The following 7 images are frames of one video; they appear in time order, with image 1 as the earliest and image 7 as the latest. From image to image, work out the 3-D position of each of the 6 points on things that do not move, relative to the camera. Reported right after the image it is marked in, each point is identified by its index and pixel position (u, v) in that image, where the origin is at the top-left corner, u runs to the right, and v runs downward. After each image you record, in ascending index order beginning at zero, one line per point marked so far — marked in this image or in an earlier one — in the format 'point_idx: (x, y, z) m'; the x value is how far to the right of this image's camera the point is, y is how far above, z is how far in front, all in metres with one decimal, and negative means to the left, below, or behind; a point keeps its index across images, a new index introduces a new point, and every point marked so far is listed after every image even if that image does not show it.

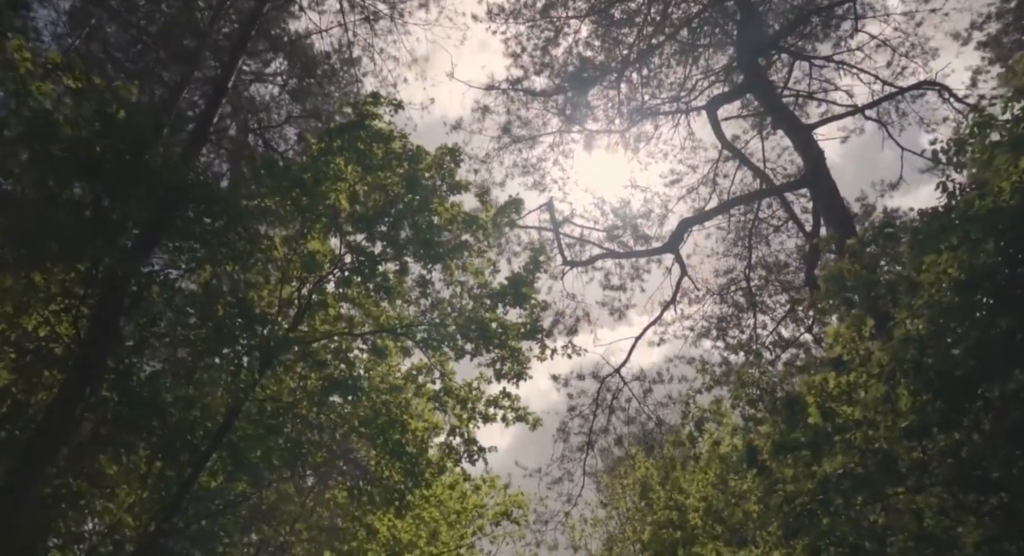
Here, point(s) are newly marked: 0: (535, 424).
0: (+0.3, -2.2, +11.1) m
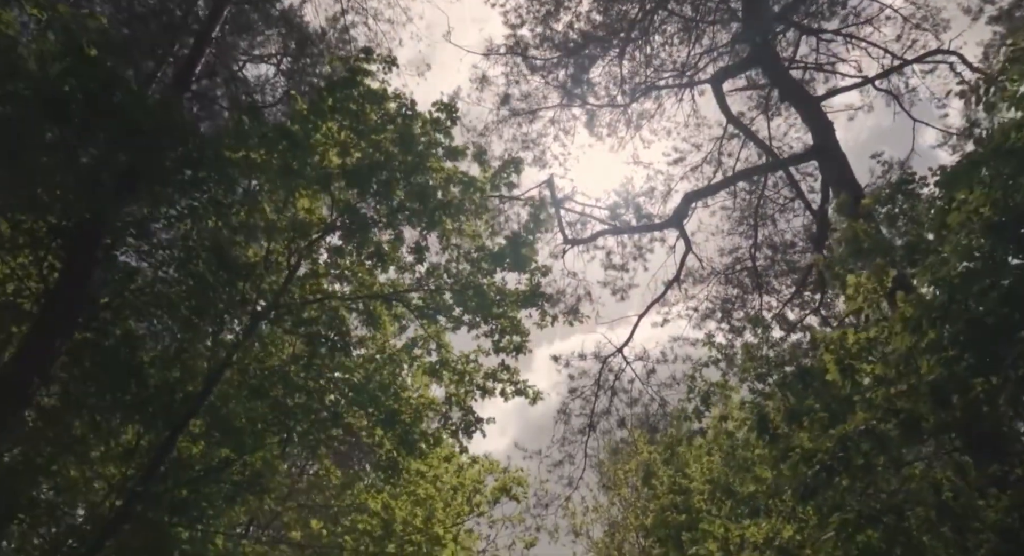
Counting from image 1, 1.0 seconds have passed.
0: (+0.3, -1.7, +10.7) m
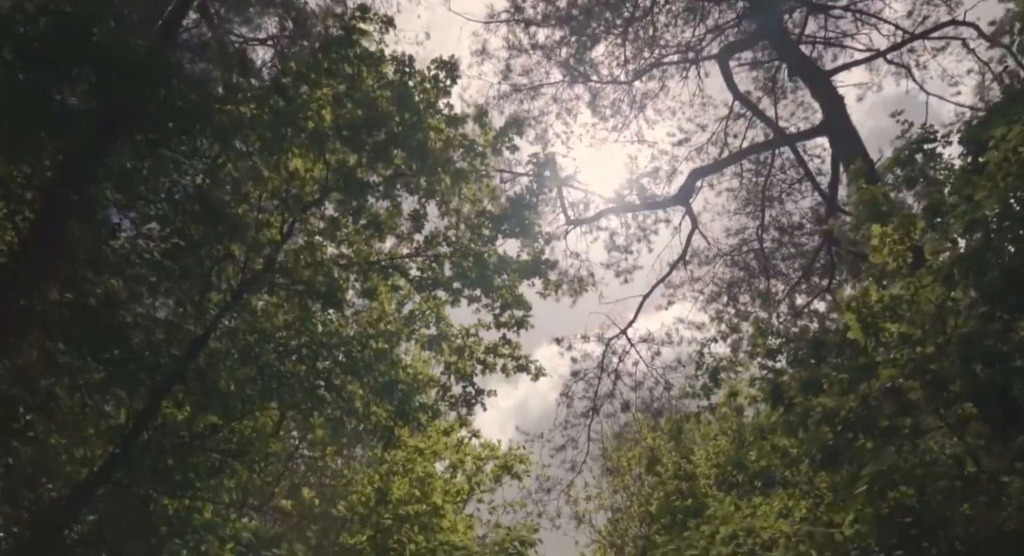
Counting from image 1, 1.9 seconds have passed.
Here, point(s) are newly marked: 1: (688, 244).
0: (+0.3, -1.3, +10.3) m
1: (+3.6, +0.7, +14.9) m
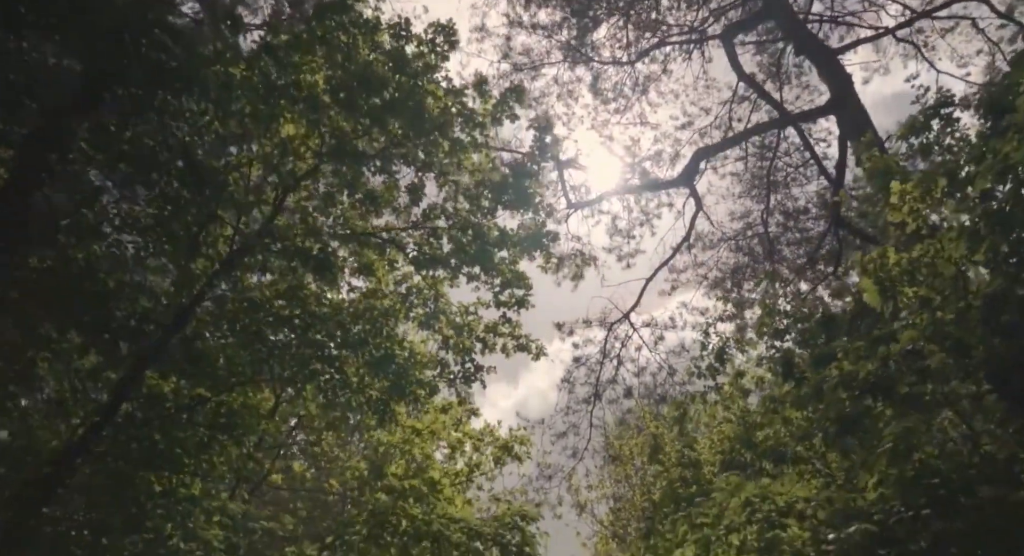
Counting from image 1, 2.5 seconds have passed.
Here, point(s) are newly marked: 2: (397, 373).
0: (+0.3, -1.0, +10.0) m
1: (+3.6, +1.0, +14.7) m
2: (-1.2, -1.0, +7.7) m
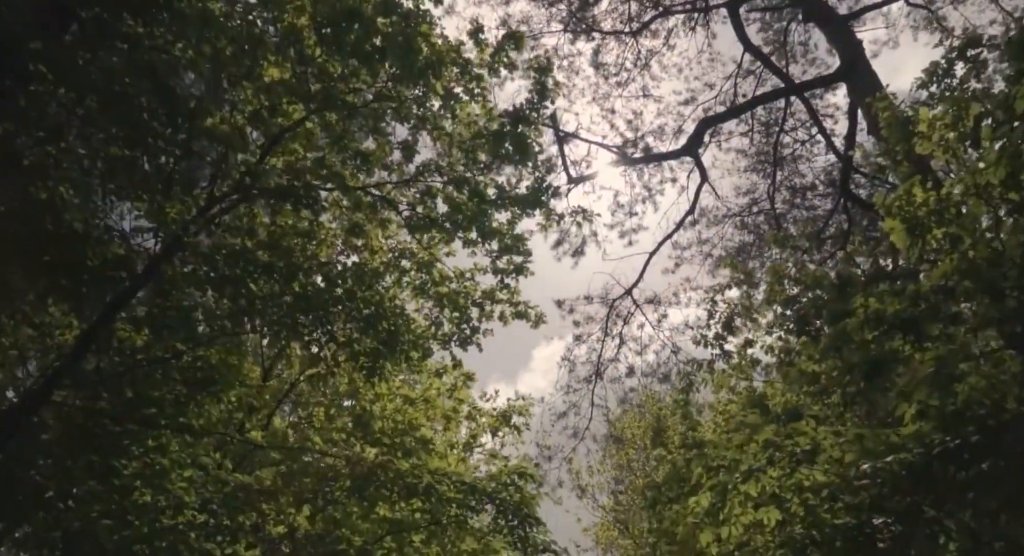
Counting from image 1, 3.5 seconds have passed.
0: (+0.3, -0.6, +9.6) m
1: (+3.6, +1.5, +14.2) m
2: (-1.2, -0.5, +7.3) m
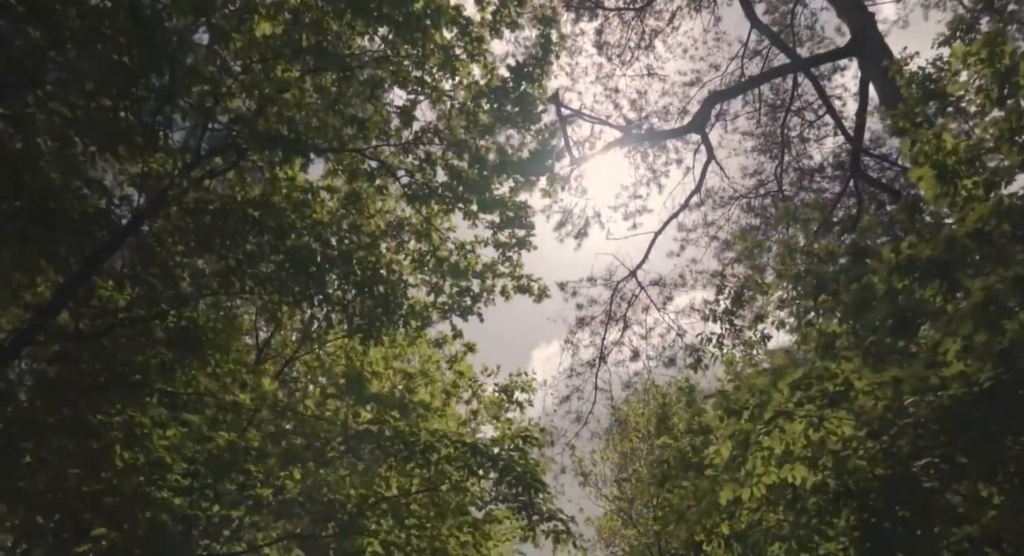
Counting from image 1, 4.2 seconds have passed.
0: (+0.3, -0.2, +9.2) m
1: (+3.6, +1.8, +13.9) m
2: (-1.2, -0.2, +6.9) m
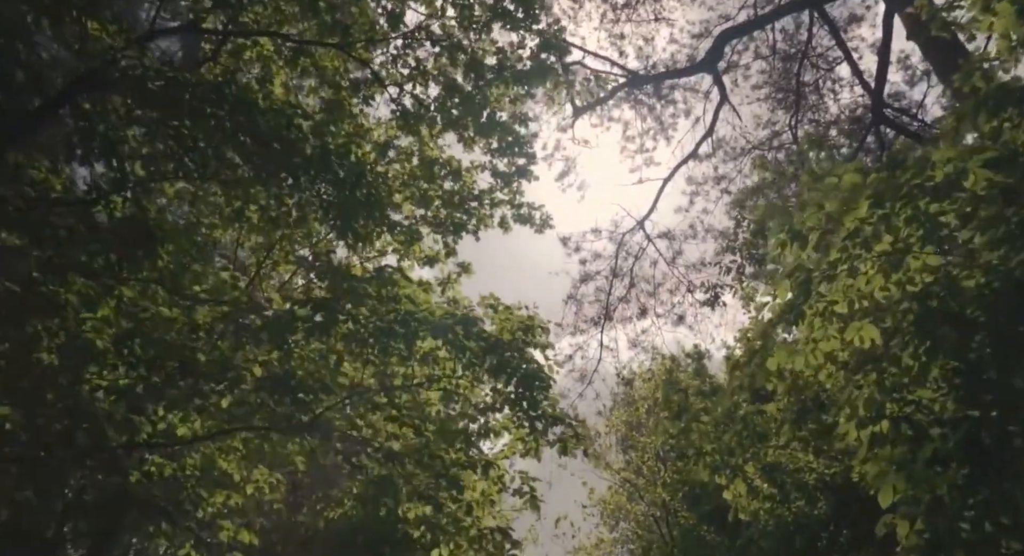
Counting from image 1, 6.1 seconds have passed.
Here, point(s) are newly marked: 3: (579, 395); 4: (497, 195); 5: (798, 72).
0: (+0.3, +0.6, +8.5) m
1: (+3.6, +2.6, +13.1) m
2: (-1.2, +0.6, +6.2) m
3: (+1.1, -1.9, +12.0) m
4: (-0.1, +0.9, +8.3) m
5: (+5.4, +3.9, +13.8) m
